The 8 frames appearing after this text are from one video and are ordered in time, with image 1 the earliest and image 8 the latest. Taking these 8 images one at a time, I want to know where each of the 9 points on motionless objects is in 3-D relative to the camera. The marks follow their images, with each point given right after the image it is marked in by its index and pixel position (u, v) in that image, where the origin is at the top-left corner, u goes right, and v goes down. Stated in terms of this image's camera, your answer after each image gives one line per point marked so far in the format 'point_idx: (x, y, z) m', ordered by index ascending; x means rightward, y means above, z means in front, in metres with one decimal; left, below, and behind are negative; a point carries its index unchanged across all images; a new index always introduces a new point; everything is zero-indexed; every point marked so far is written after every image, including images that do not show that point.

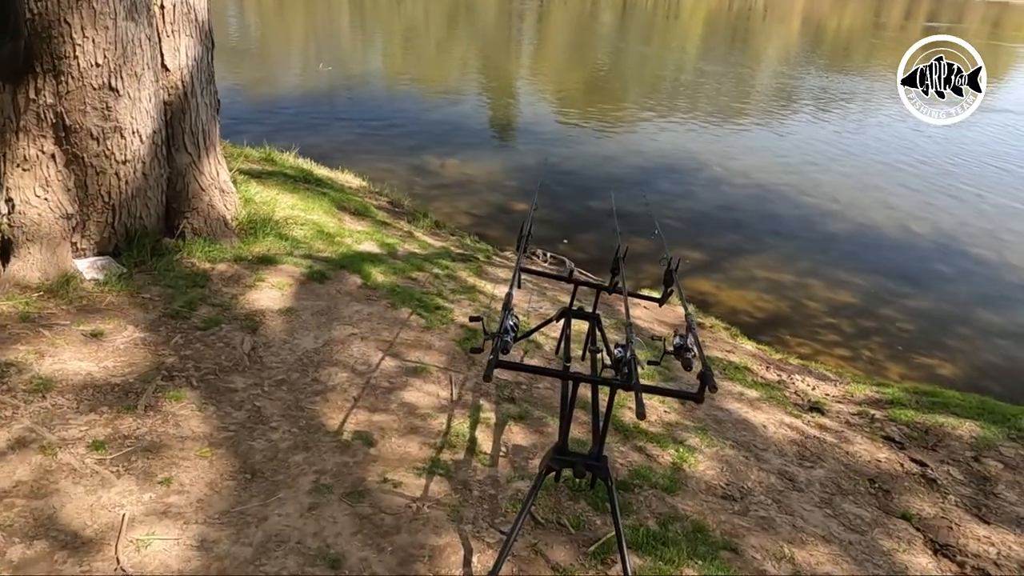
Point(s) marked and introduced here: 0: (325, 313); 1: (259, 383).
0: (-1.7, -0.2, +6.0) m
1: (-1.8, -0.7, +4.8) m
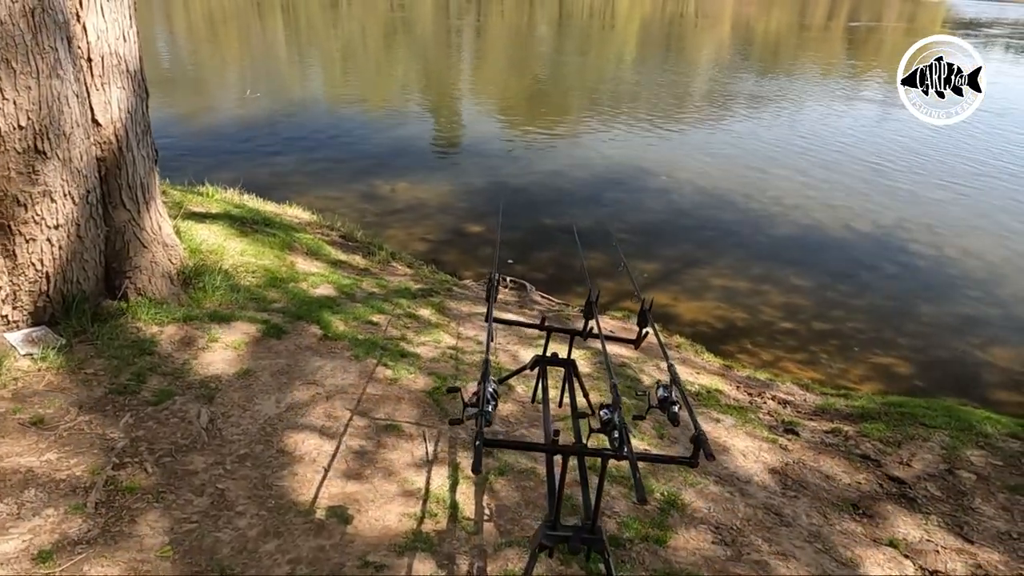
0: (-1.9, -0.7, +5.7) m
1: (-2.0, -1.2, +4.5) m
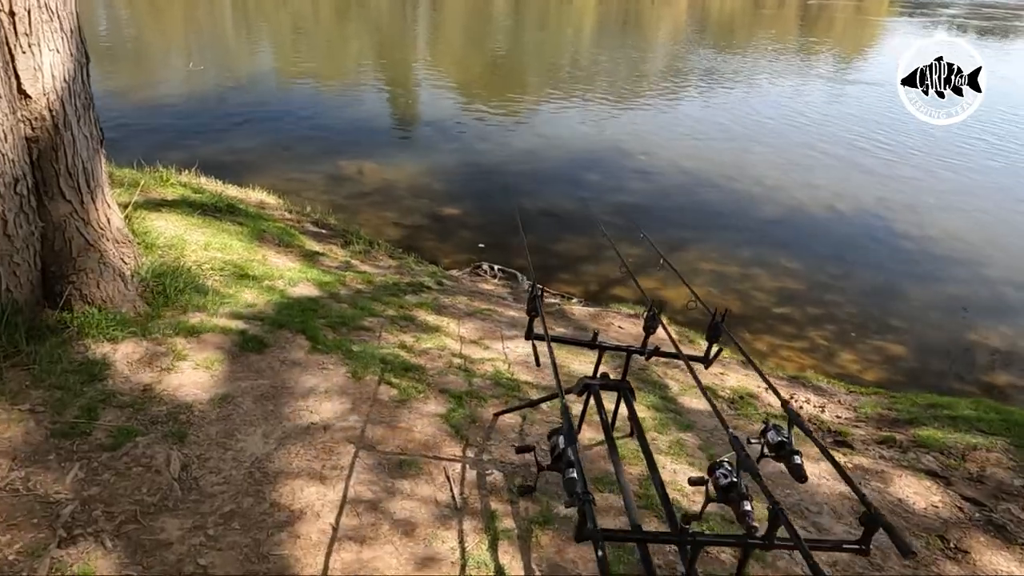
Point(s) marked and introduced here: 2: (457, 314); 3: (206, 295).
0: (-1.7, -0.8, +4.7) m
1: (-1.7, -1.3, +3.6) m
2: (-0.6, -0.3, +7.4) m
3: (-2.8, -0.1, +6.0) m
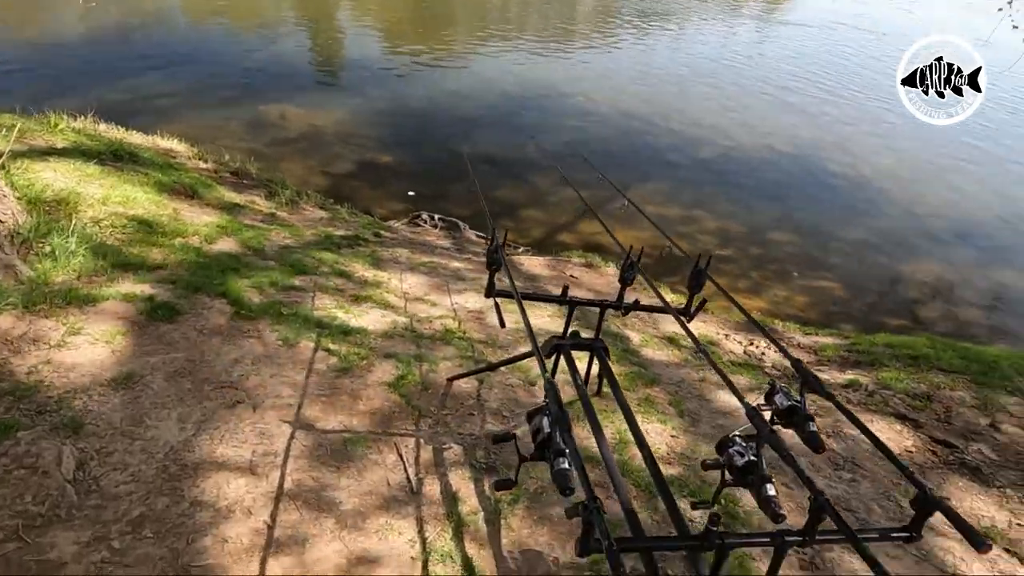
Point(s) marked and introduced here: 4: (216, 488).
0: (-2.0, -0.5, +4.1) m
1: (-1.8, -1.1, +3.0) m
2: (-1.2, +0.2, +6.8) m
3: (-3.2, +0.2, +5.1) m
4: (-1.5, -1.0, +3.3) m
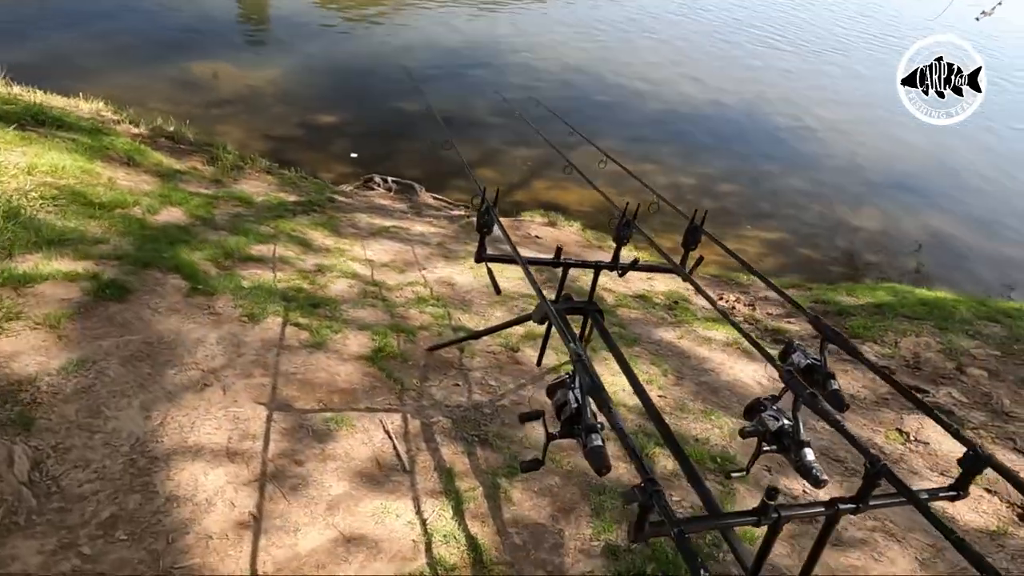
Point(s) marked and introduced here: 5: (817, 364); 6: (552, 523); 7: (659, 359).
0: (-2.0, -0.4, +3.7) m
1: (-1.8, -1.0, +2.7) m
2: (-1.5, +0.5, +6.5) m
3: (-3.3, +0.4, +4.7) m
4: (-1.5, -0.9, +3.1) m
5: (+1.1, -0.3, +2.5) m
6: (+0.2, -1.1, +3.2) m
7: (+1.1, -0.5, +4.9) m
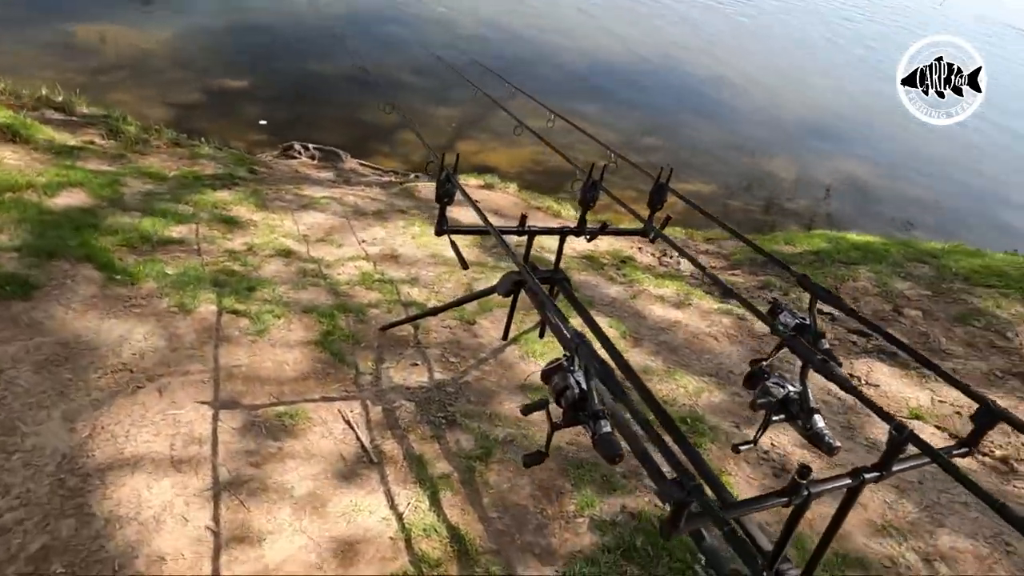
0: (-2.2, -0.4, +3.3) m
1: (-1.8, -1.0, +2.3) m
2: (-2.0, +0.7, +6.0) m
3: (-3.7, +0.4, +4.1) m
4: (-1.5, -0.9, +2.7) m
5: (+1.1, -0.1, +2.4) m
6: (+0.1, -1.0, +3.0) m
7: (+0.8, -0.2, +4.8) m
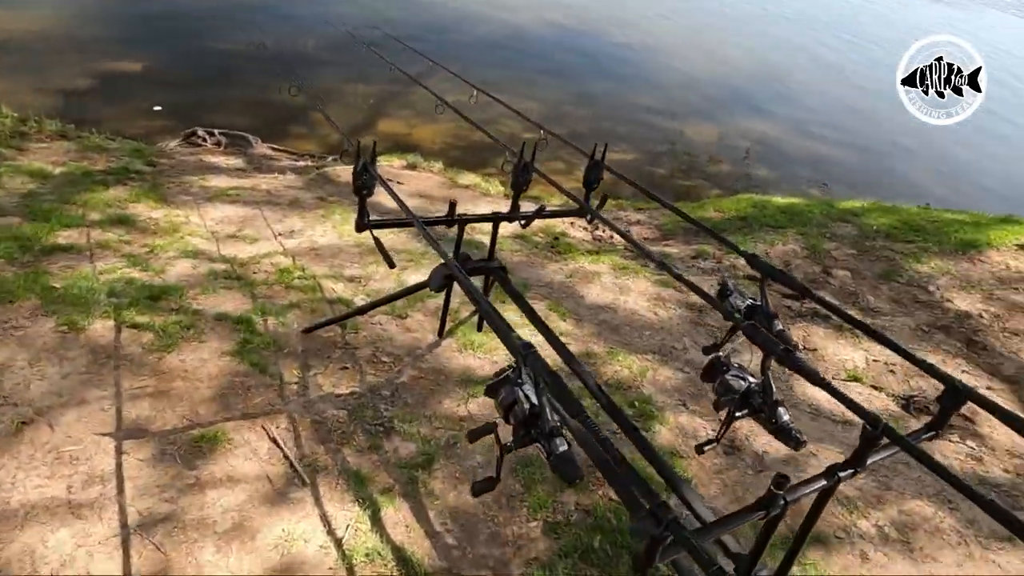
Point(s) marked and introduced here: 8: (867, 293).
0: (-2.5, -0.5, +2.9) m
1: (-1.9, -1.2, +2.0) m
2: (-2.7, +0.7, +5.6) m
3: (-4.0, +0.2, +3.4) m
4: (-1.7, -0.9, +2.4) m
5: (+0.8, -0.1, +2.3) m
6: (-0.1, -0.9, +2.8) m
7: (+0.3, -0.1, +4.7) m
8: (+2.8, 0.0, +5.2) m
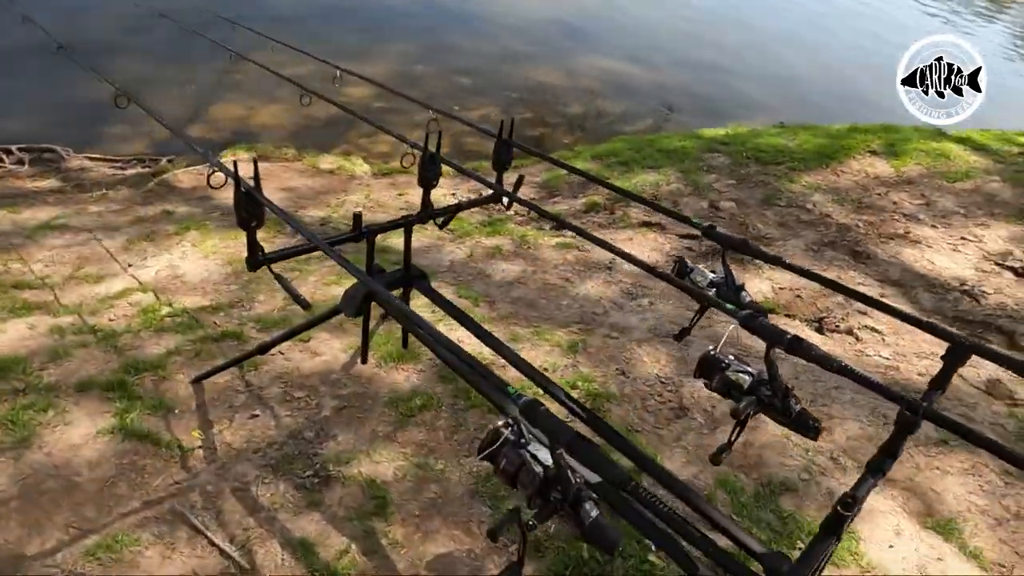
0: (-2.6, -1.0, +2.1) m
1: (-1.7, -1.6, +1.4) m
2: (-3.5, +0.3, +4.6) m
3: (-4.3, -0.6, +2.3) m
4: (-1.7, -1.3, +1.8) m
5: (+0.7, 0.0, +2.2) m
6: (-0.2, -1.0, +2.6) m
7: (-0.3, 0.0, +4.4) m
8: (+2.0, +0.5, +5.4) m
